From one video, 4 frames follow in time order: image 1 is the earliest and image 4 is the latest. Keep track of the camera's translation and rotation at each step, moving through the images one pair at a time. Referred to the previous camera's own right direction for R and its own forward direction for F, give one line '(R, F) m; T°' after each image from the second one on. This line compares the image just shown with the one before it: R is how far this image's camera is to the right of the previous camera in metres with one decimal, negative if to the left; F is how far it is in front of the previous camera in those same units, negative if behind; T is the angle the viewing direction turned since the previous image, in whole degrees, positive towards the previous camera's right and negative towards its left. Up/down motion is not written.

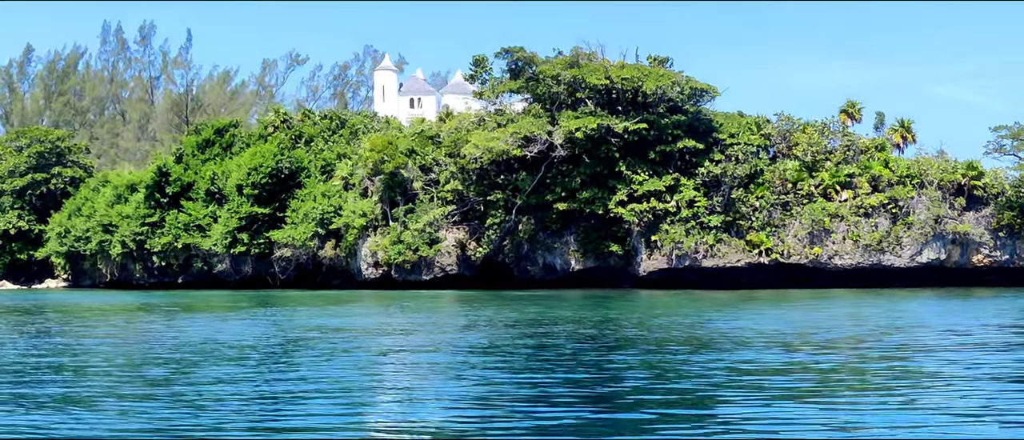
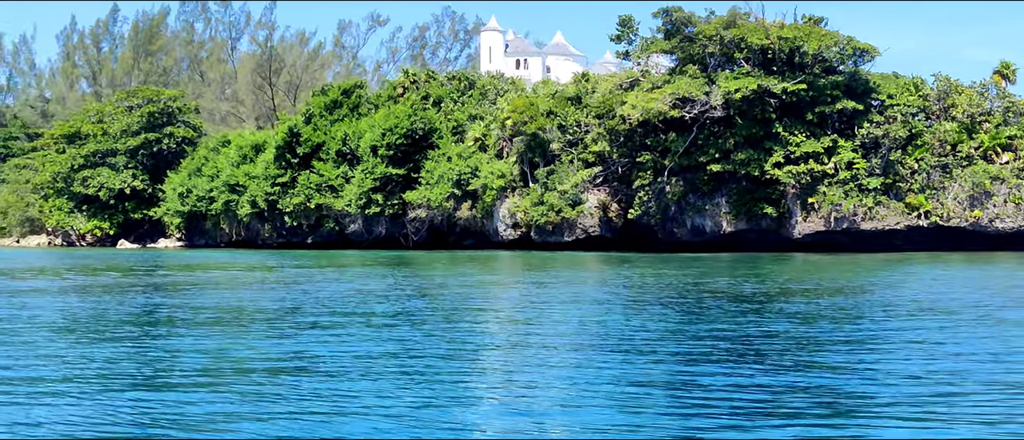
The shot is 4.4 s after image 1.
(-5.3, +0.1) m; -1°
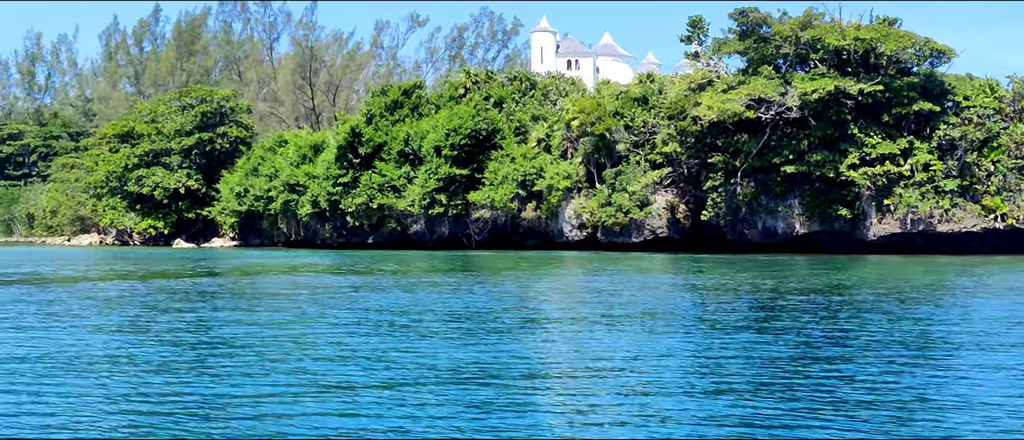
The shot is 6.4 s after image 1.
(-2.5, 0.0) m; -1°
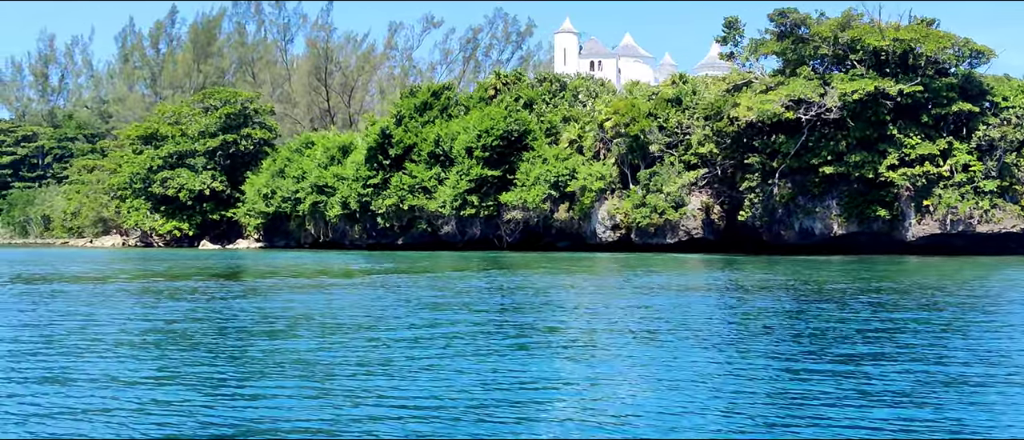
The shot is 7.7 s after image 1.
(-1.6, +0.1) m; 0°
